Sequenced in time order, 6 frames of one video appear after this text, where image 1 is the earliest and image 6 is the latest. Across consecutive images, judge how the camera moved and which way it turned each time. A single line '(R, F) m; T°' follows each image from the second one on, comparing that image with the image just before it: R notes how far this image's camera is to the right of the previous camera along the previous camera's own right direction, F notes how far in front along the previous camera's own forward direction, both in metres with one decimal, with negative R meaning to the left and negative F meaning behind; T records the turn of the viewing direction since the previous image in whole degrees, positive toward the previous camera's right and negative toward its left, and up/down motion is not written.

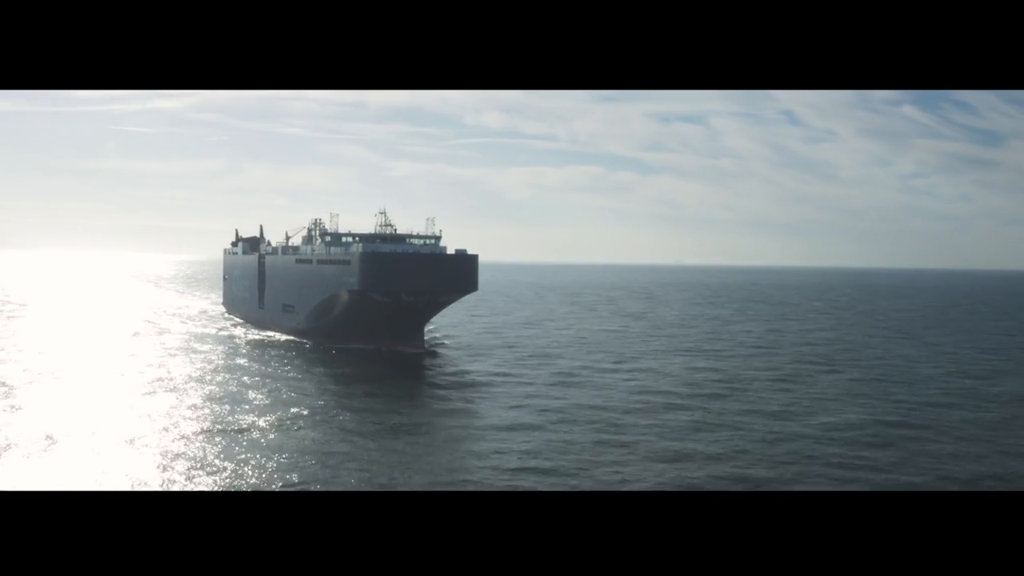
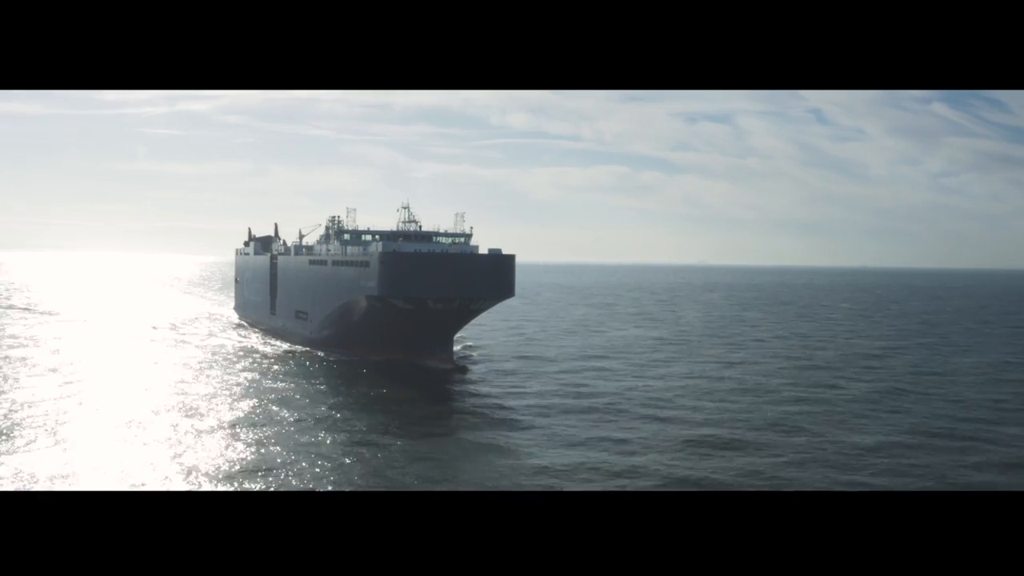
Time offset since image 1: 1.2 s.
(-0.4, +2.9) m; -2°
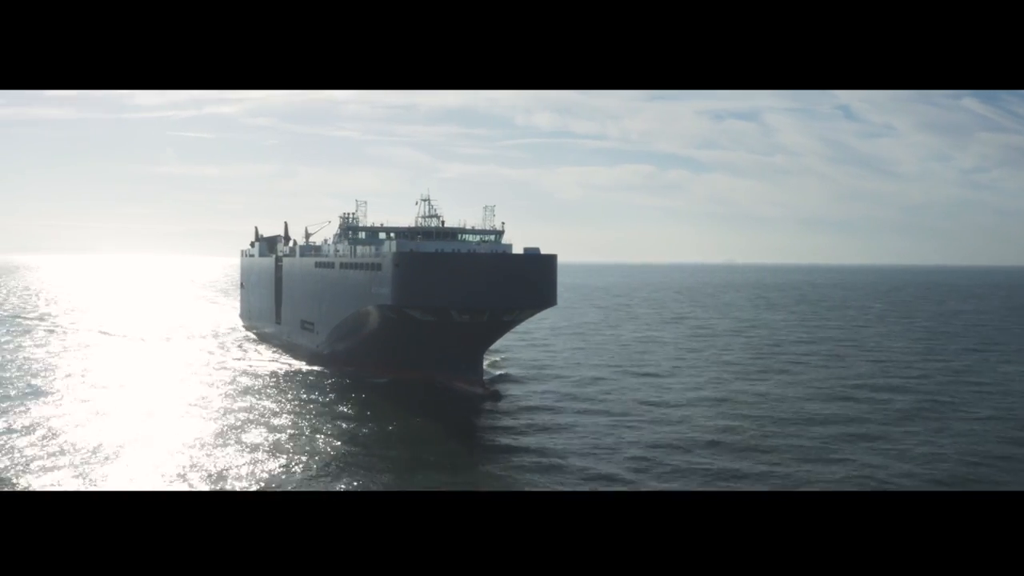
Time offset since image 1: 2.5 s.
(-0.3, +3.3) m; -2°
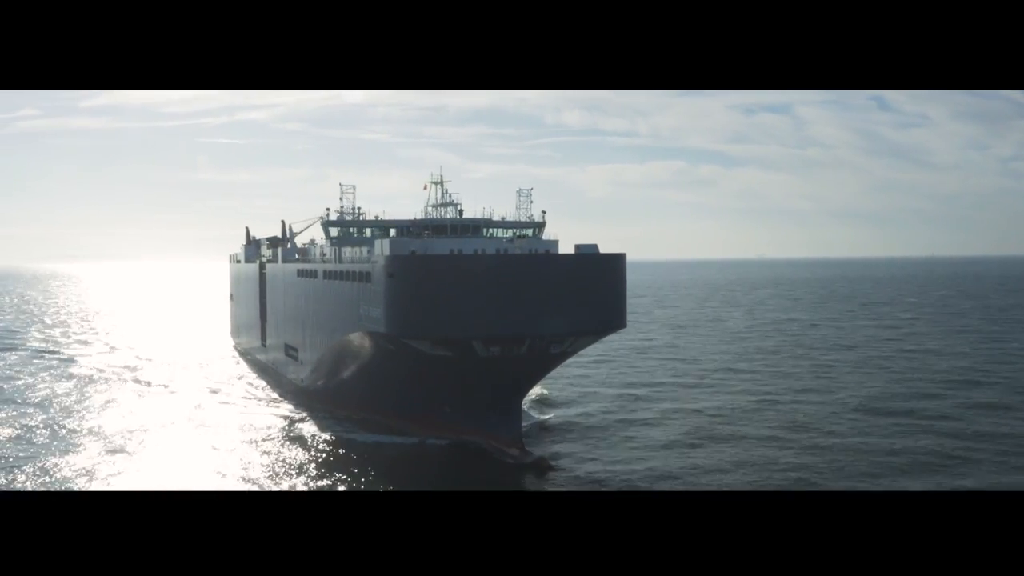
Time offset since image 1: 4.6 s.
(-0.2, +4.8) m; -2°
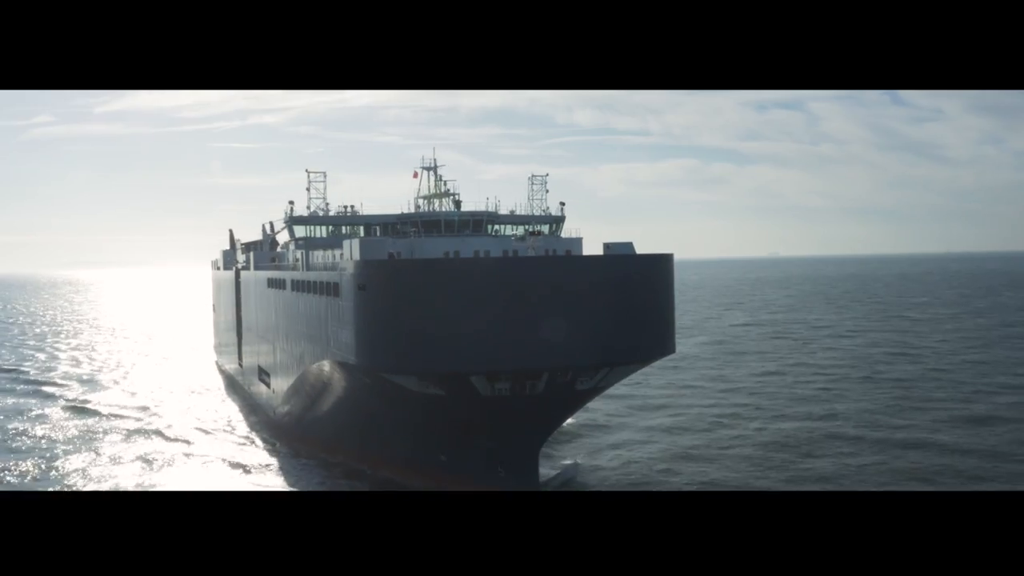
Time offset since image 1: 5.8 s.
(0.0, +2.5) m; -1°
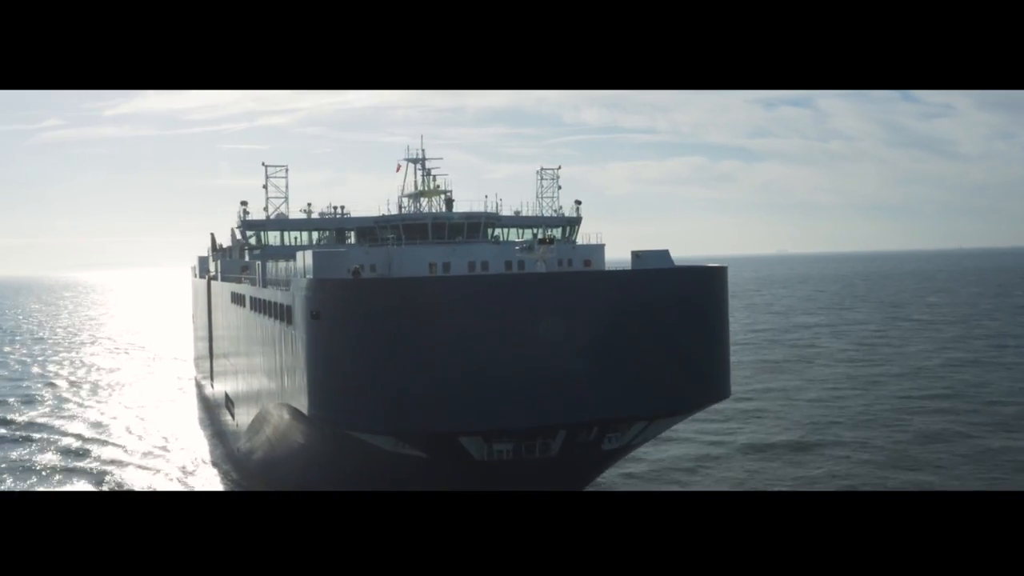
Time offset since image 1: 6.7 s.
(0.0, +1.9) m; -1°
